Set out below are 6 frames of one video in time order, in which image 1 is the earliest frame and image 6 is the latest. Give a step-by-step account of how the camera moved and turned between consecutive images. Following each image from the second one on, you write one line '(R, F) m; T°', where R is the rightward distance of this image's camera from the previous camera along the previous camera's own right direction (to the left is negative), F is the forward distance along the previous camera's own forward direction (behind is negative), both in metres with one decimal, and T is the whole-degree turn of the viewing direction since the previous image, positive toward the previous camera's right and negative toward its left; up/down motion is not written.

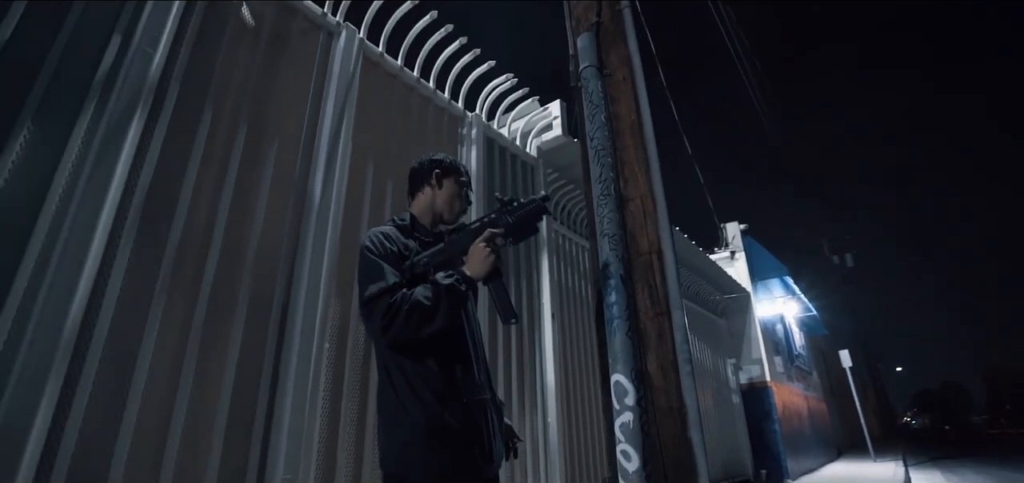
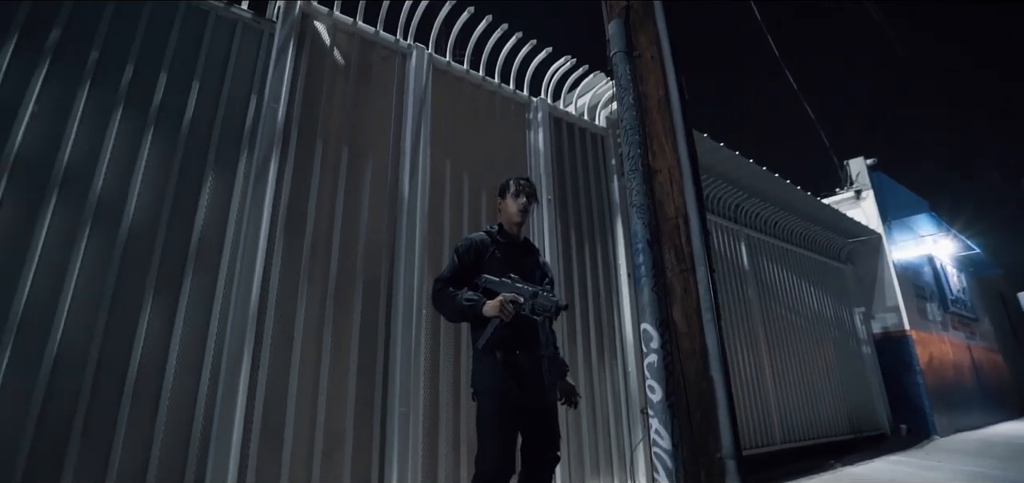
(+0.4, -0.4) m; -14°
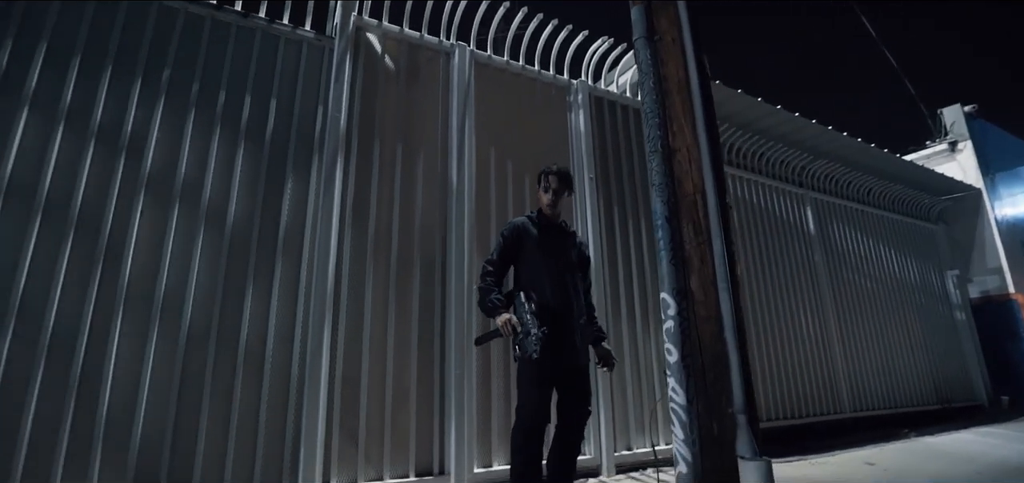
(+0.2, -0.3) m; -8°
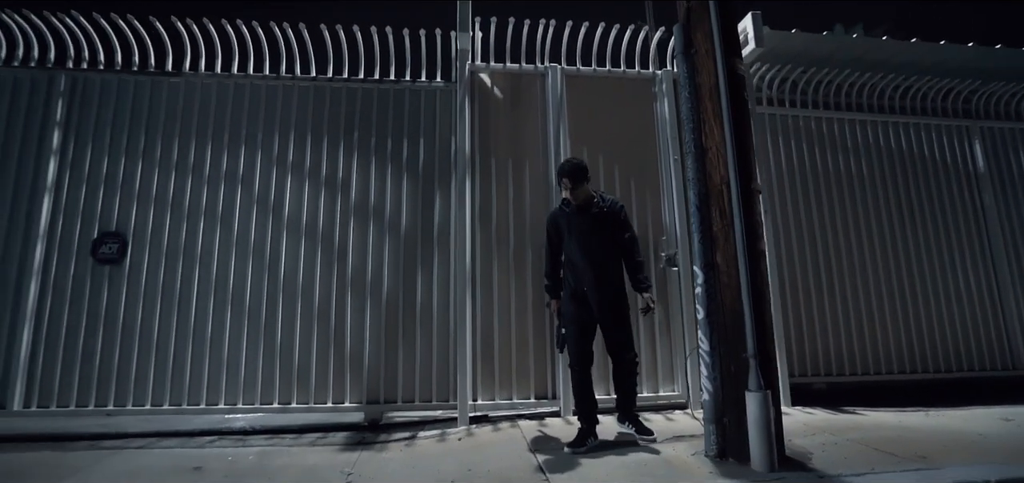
(+0.7, -0.9) m; -20°
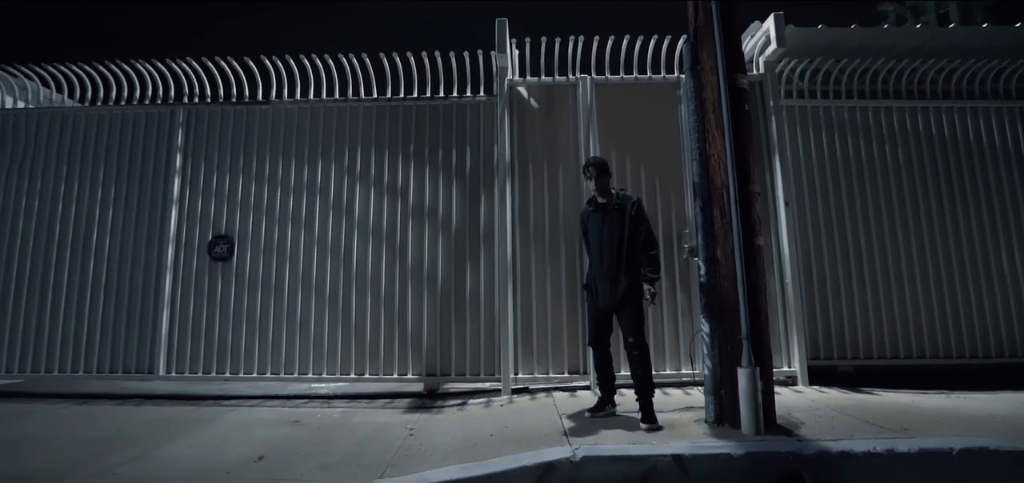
(+0.2, -0.6) m; -7°
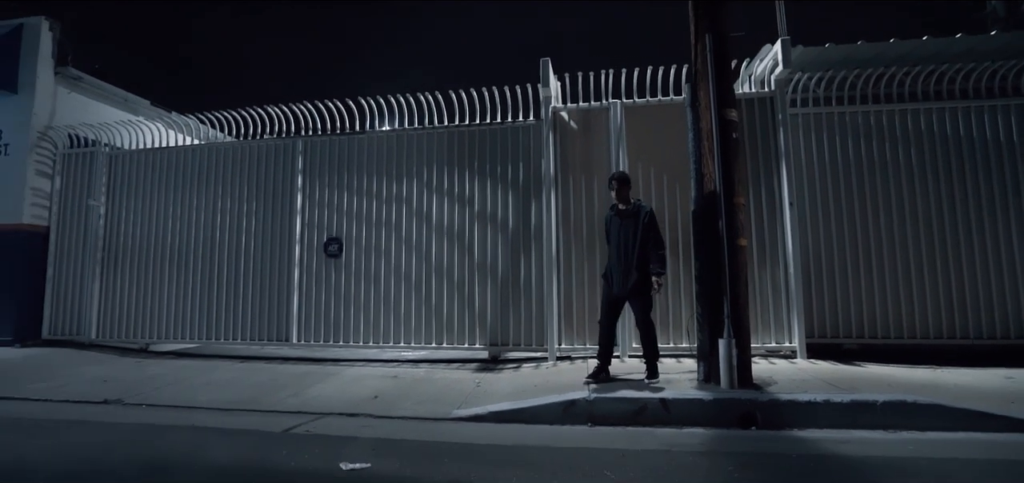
(+0.3, -1.2) m; -8°
